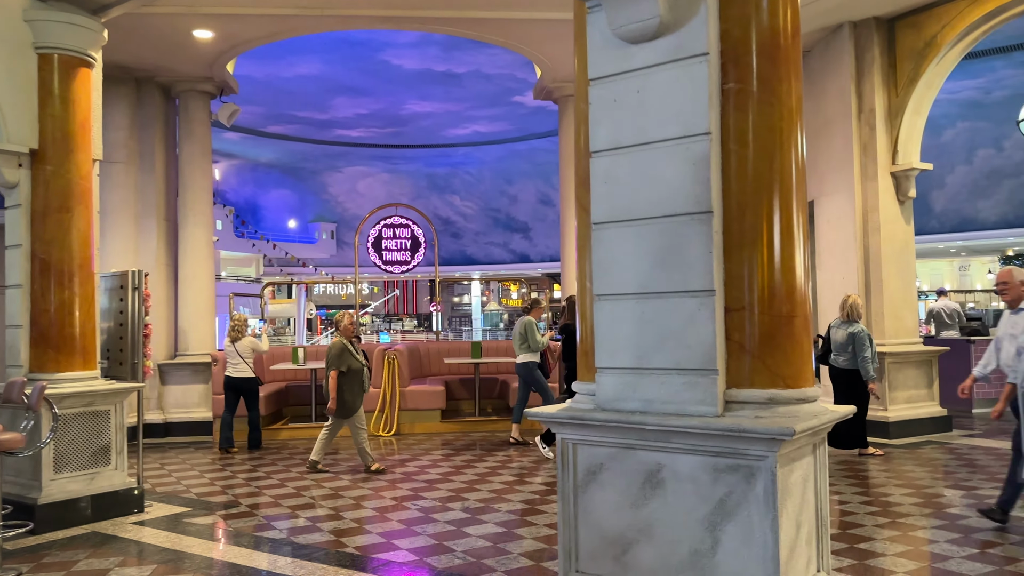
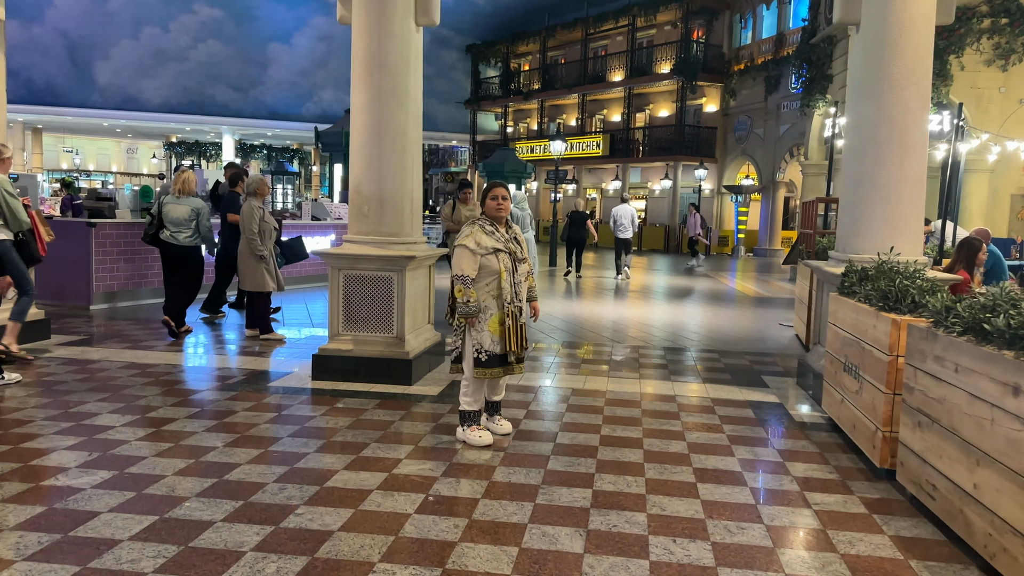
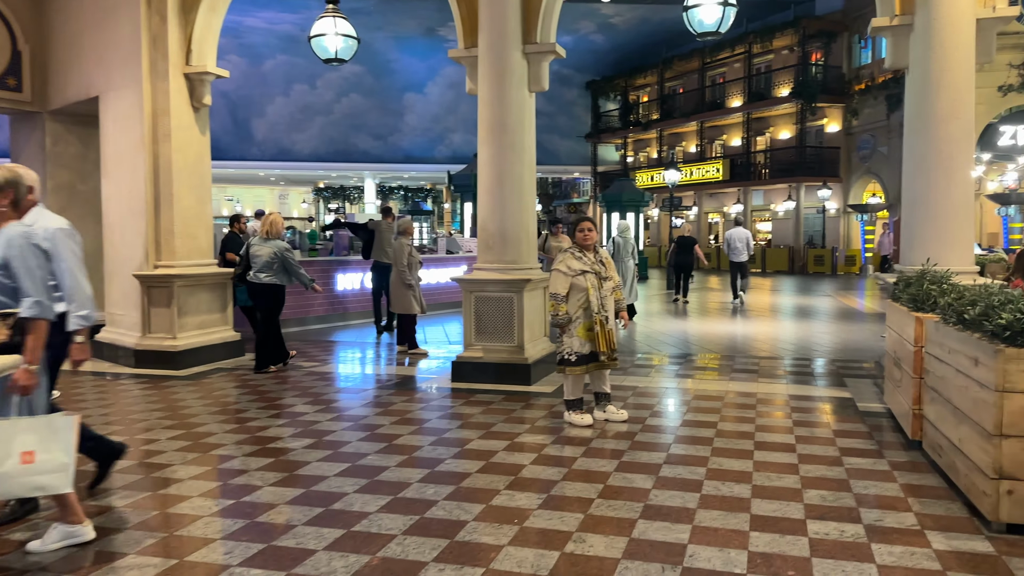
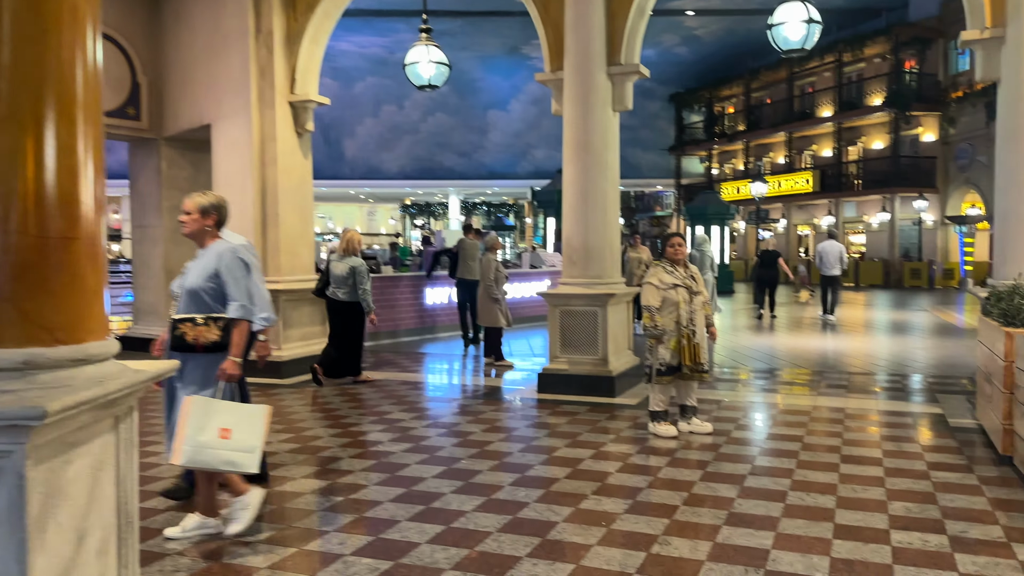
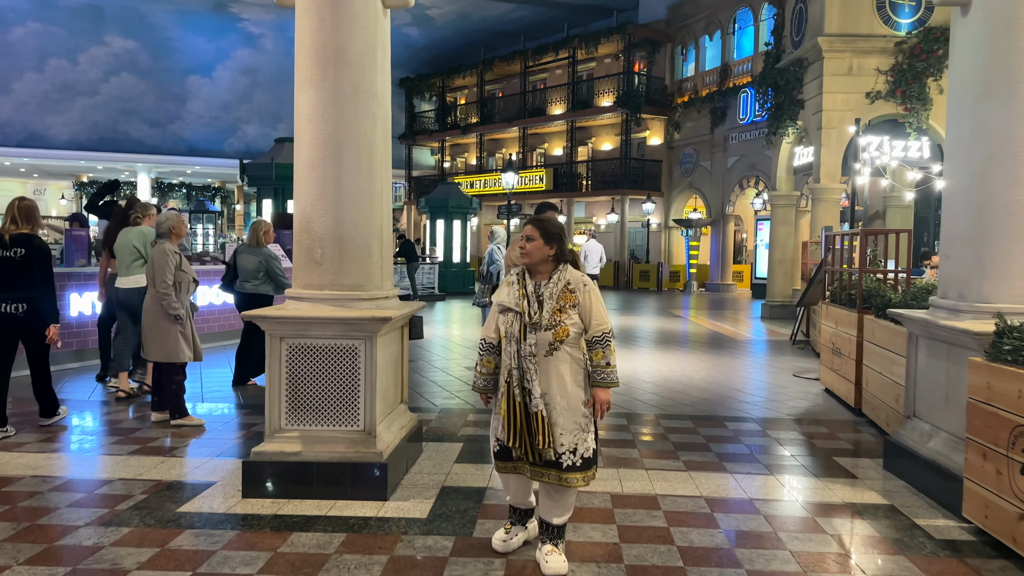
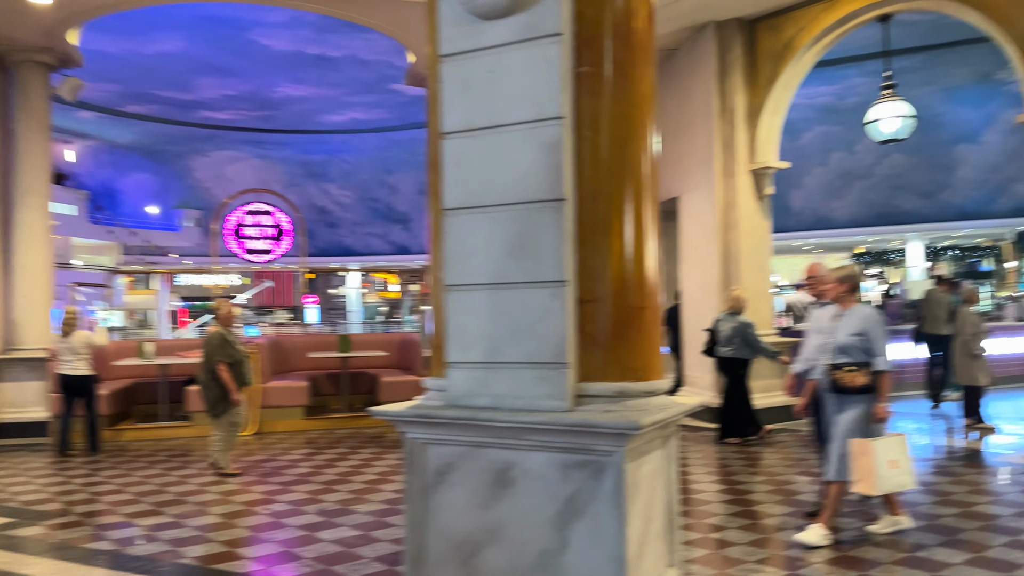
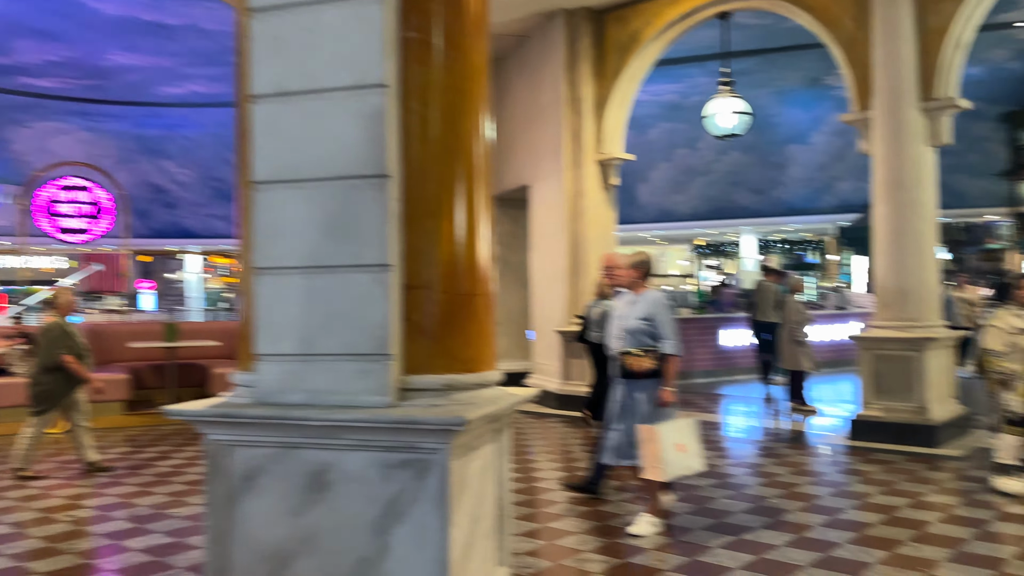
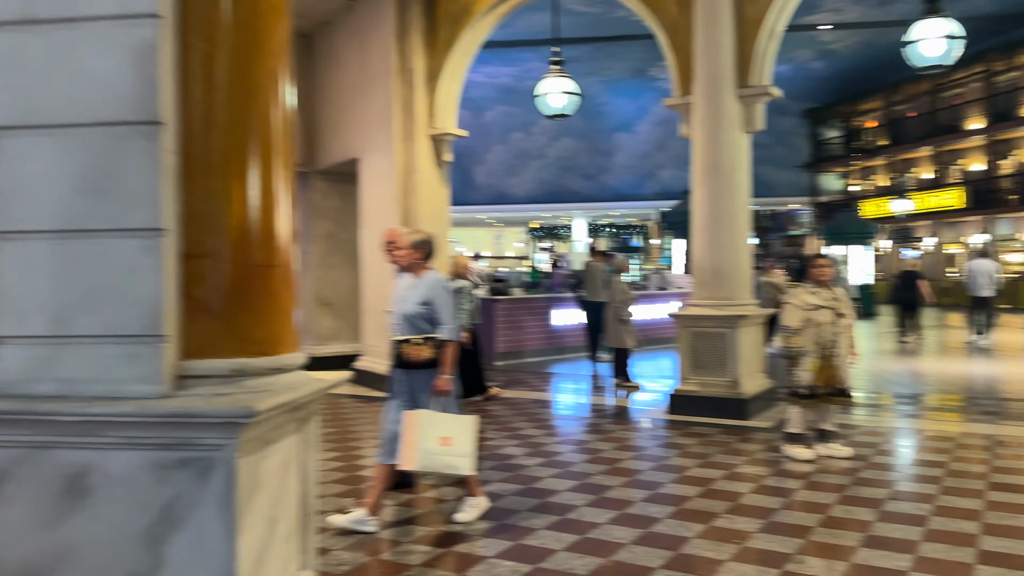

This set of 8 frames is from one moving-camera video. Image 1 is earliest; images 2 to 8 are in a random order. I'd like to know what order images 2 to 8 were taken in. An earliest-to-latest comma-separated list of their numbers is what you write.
6, 7, 8, 4, 3, 2, 5
